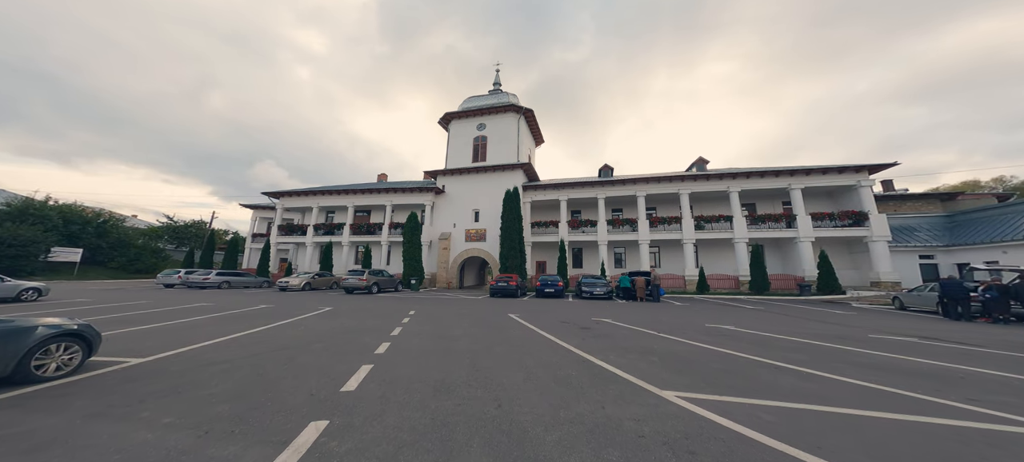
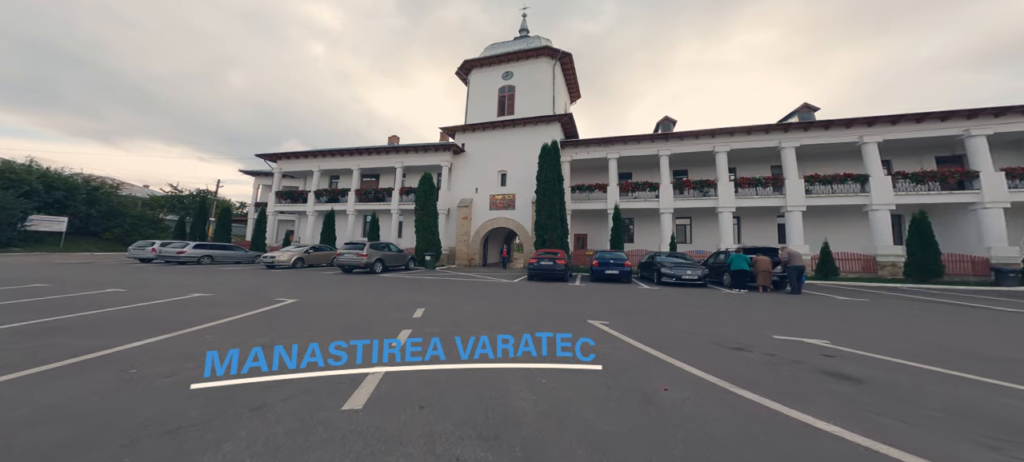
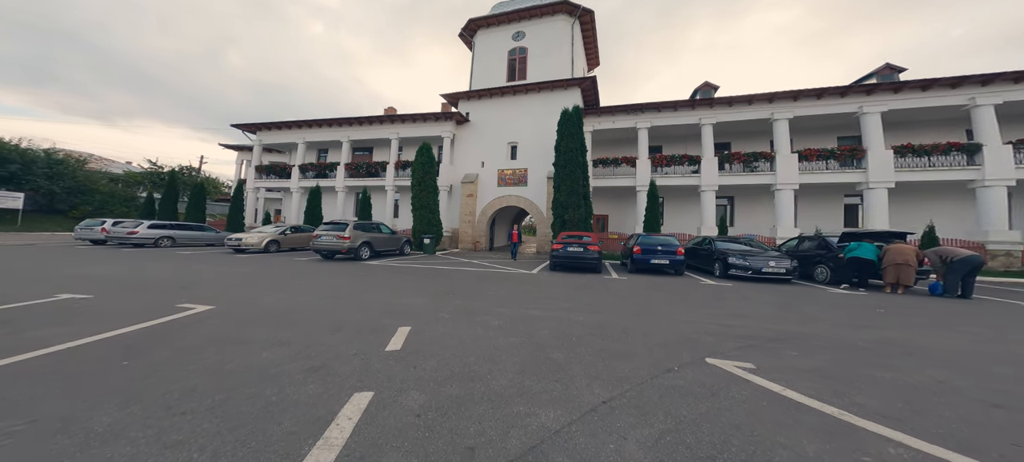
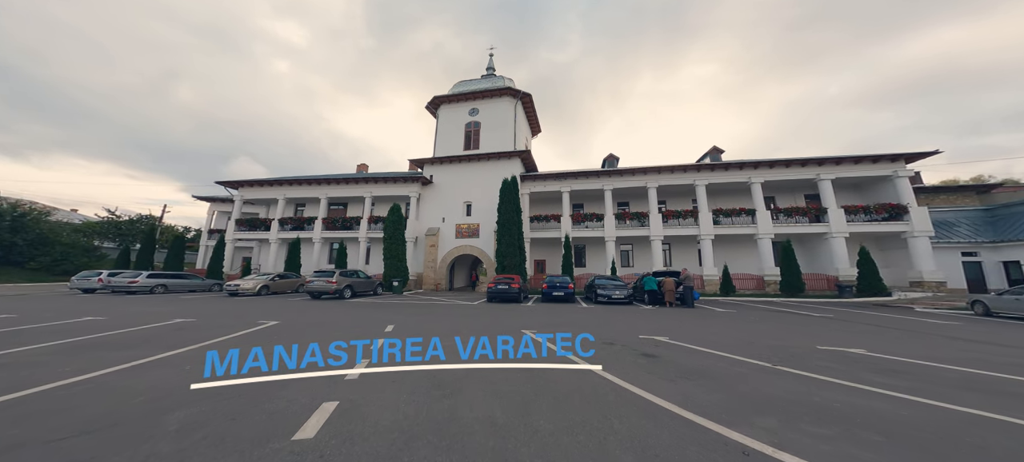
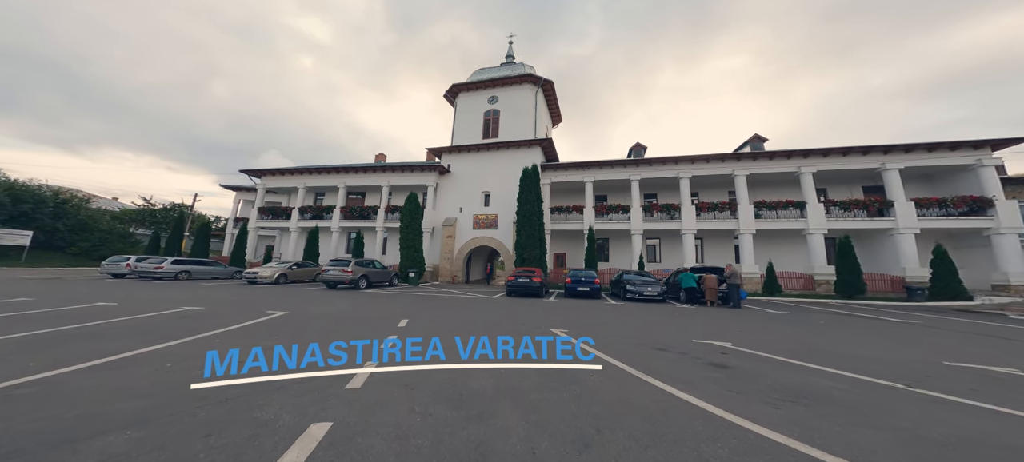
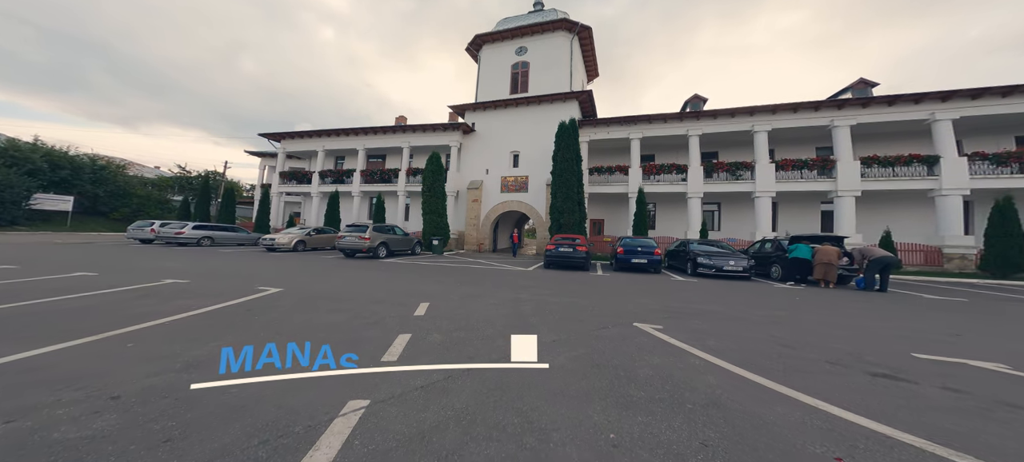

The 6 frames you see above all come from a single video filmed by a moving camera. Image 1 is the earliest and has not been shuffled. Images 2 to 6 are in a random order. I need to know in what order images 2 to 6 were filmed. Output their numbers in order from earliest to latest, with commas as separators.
4, 5, 2, 6, 3
